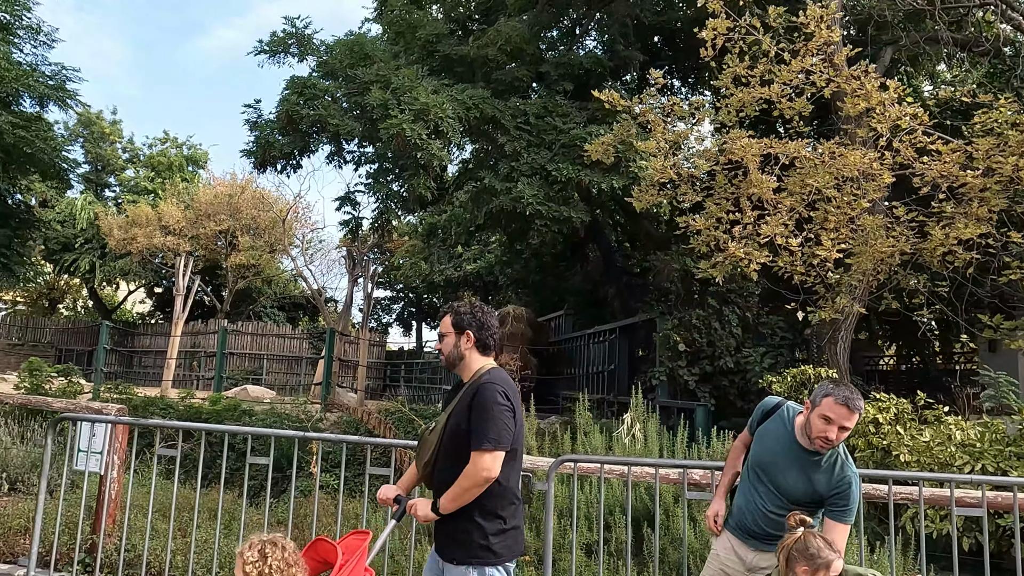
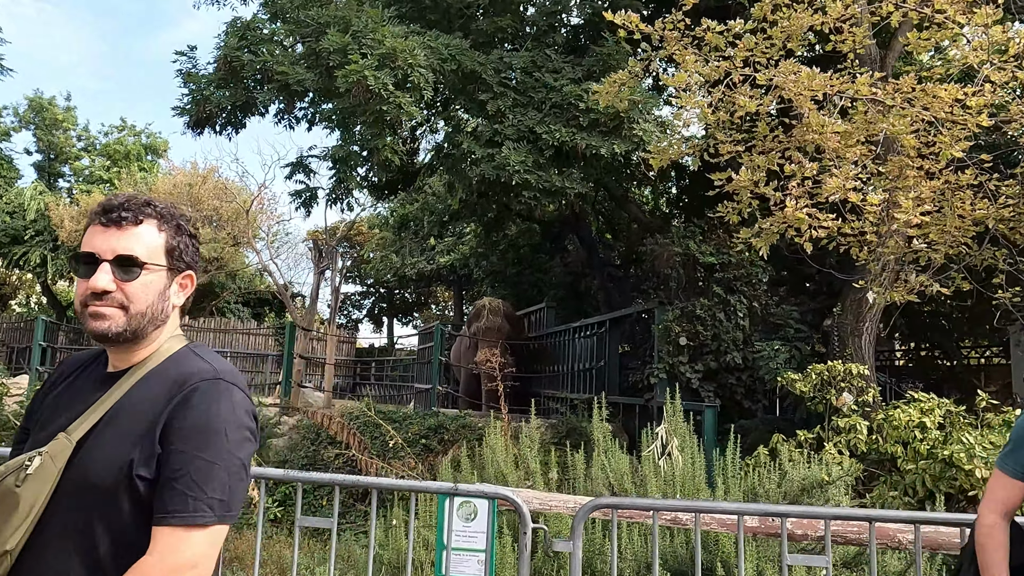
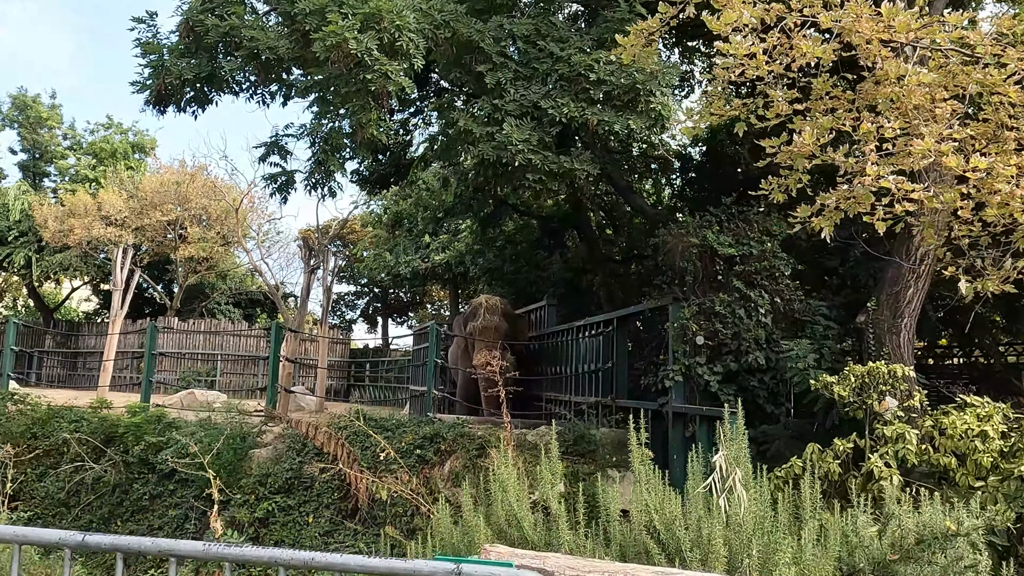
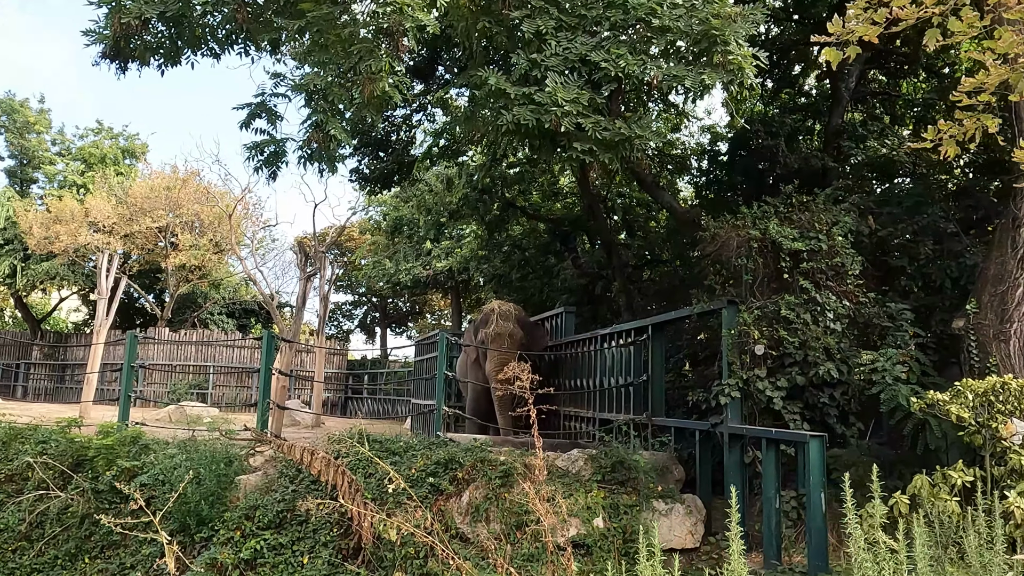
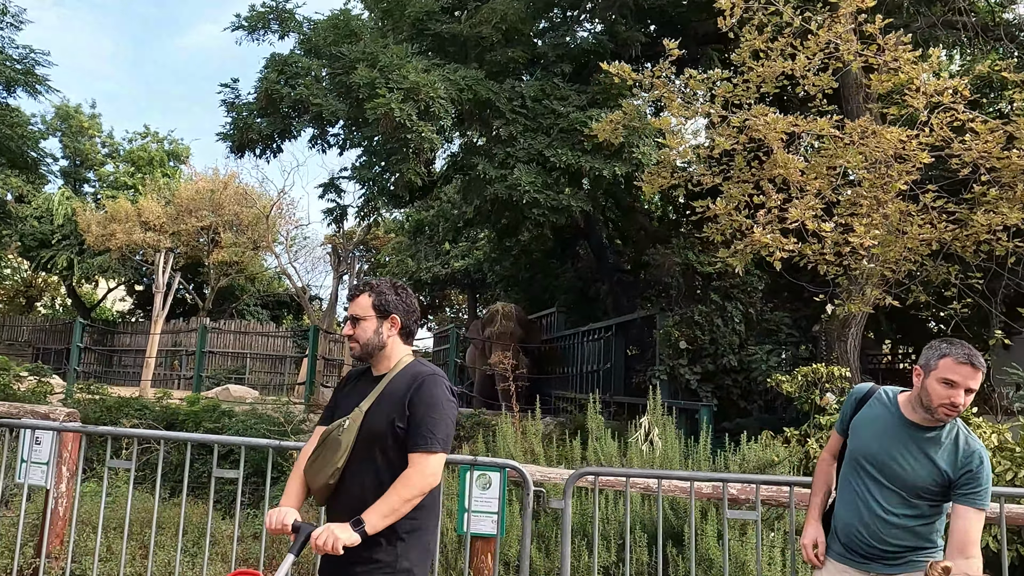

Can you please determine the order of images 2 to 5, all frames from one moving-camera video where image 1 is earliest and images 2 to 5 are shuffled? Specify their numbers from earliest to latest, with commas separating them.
5, 2, 3, 4
